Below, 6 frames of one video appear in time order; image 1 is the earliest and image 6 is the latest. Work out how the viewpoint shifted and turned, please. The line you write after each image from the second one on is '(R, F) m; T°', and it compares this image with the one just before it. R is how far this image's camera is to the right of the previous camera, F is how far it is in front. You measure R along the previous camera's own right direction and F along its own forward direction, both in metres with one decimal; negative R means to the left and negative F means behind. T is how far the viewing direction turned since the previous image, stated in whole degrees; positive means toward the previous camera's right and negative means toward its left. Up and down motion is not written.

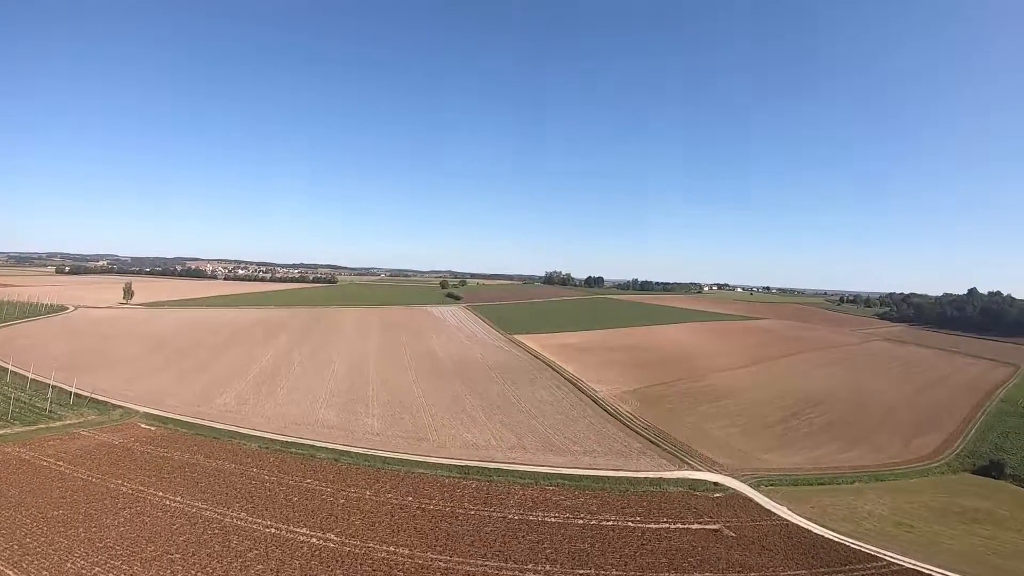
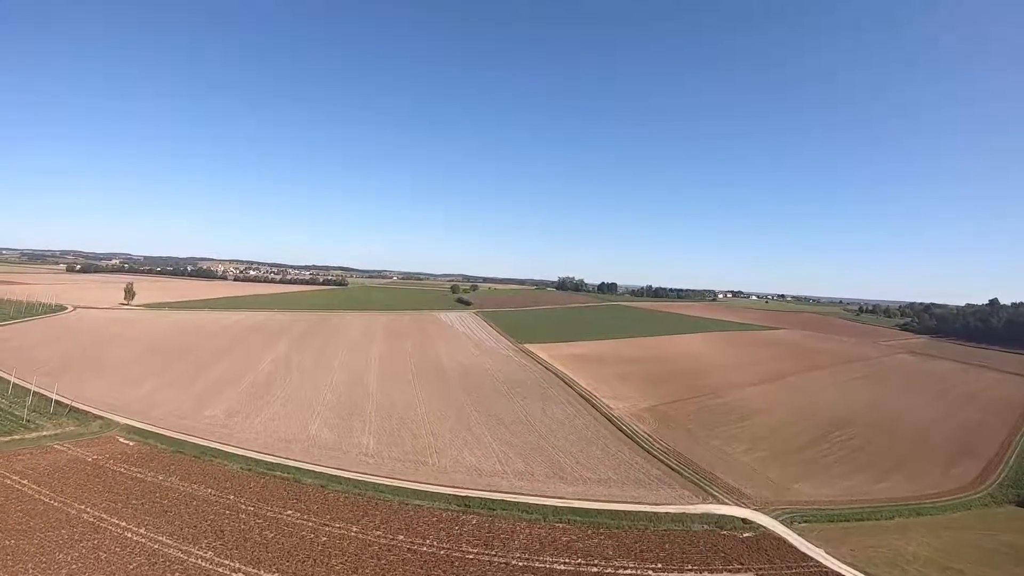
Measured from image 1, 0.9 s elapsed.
(+0.1, +1.8) m; -1°
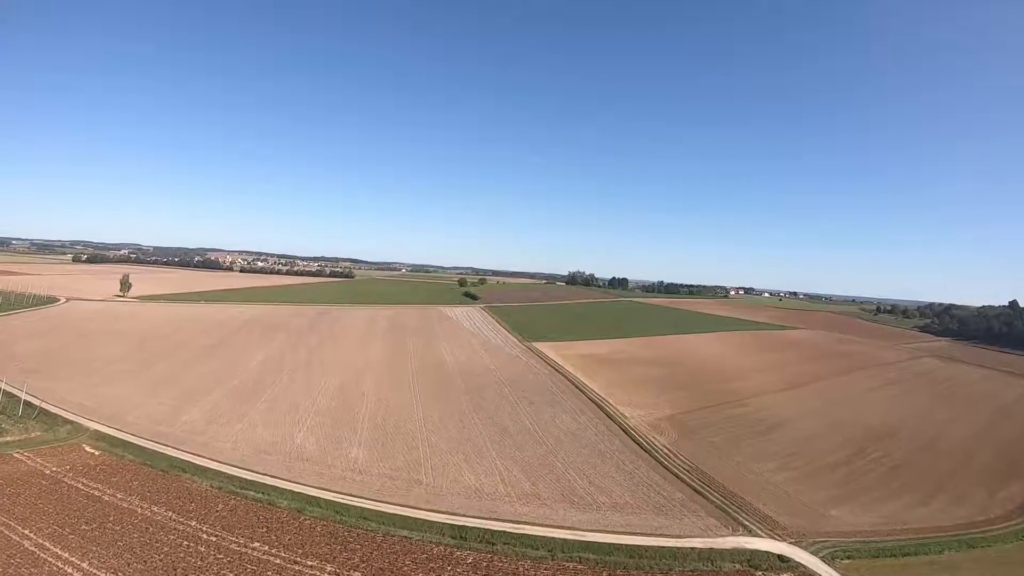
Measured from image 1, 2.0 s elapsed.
(+0.1, +2.1) m; -1°
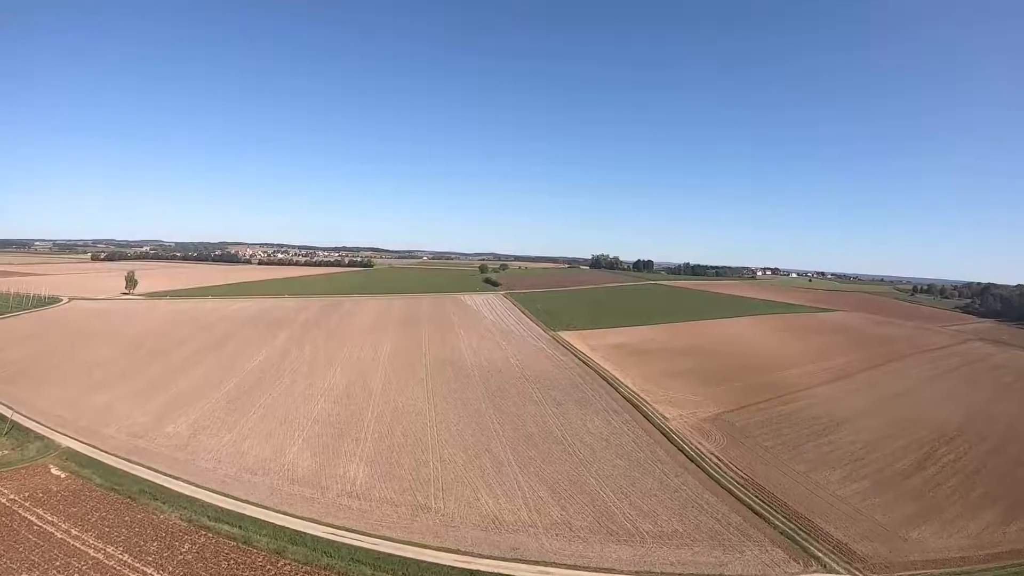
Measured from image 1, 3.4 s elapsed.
(+0.1, +2.8) m; -3°
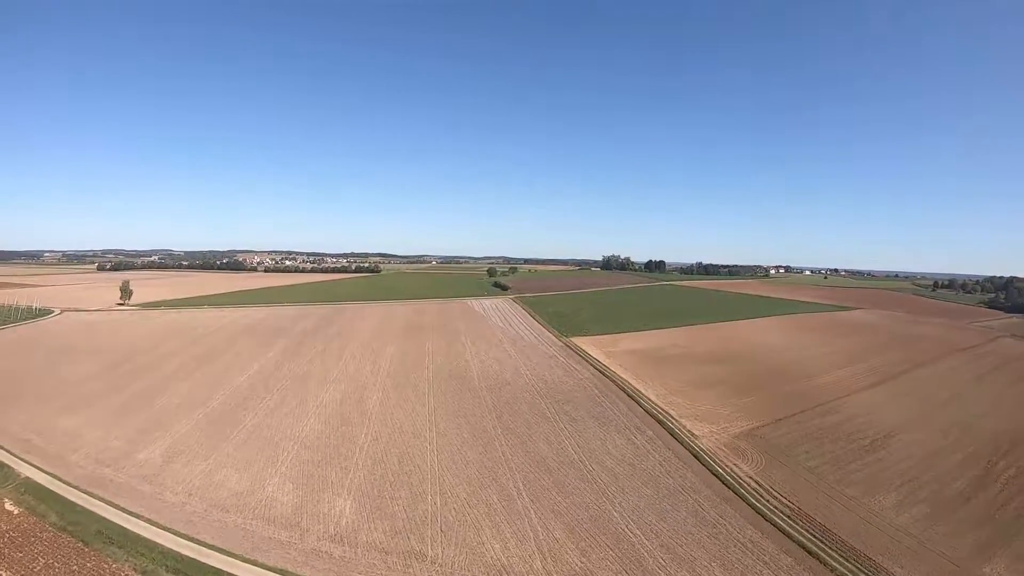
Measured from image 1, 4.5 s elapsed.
(+0.1, +2.0) m; -1°
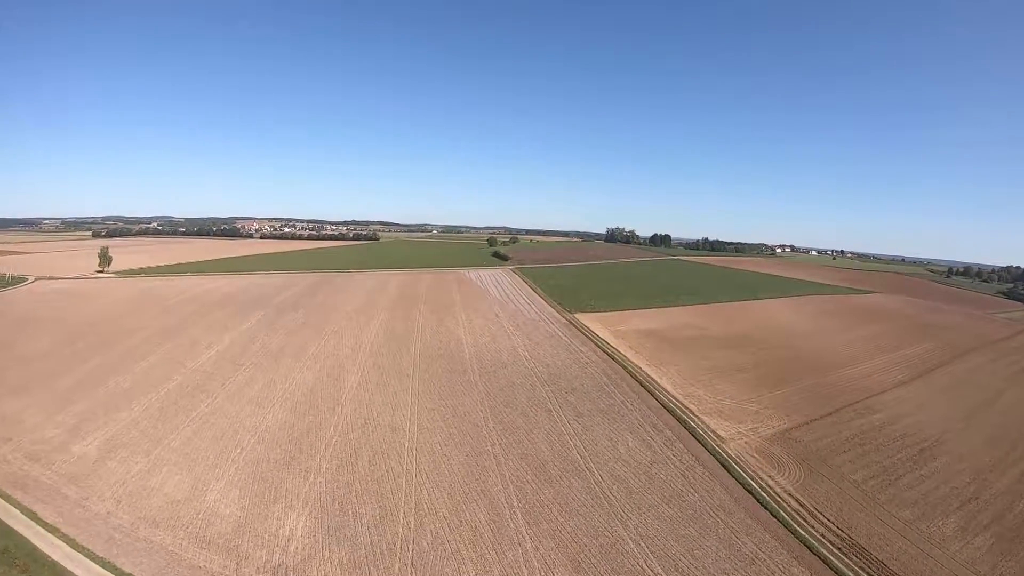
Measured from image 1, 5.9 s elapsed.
(+0.2, +2.8) m; -1°
